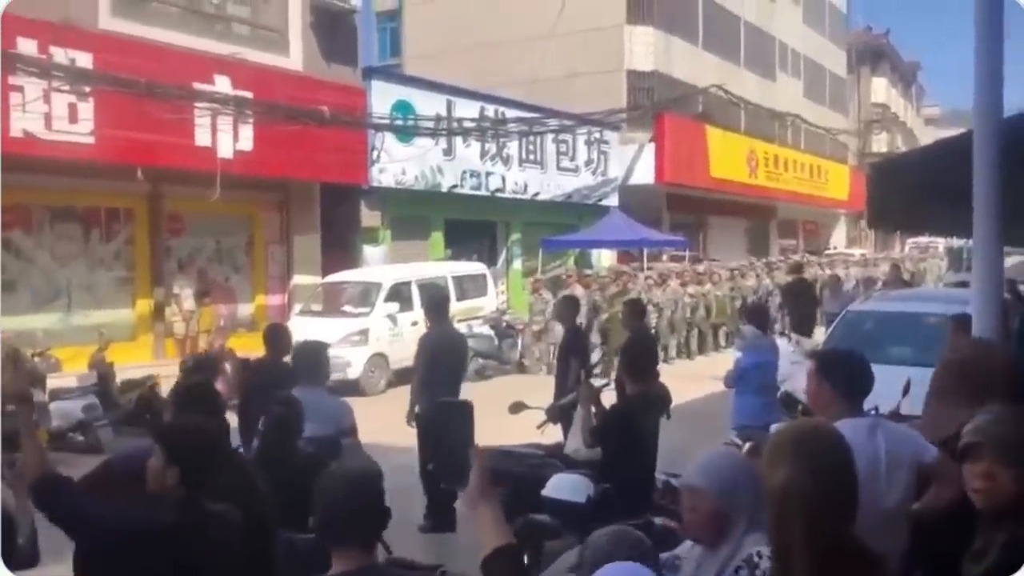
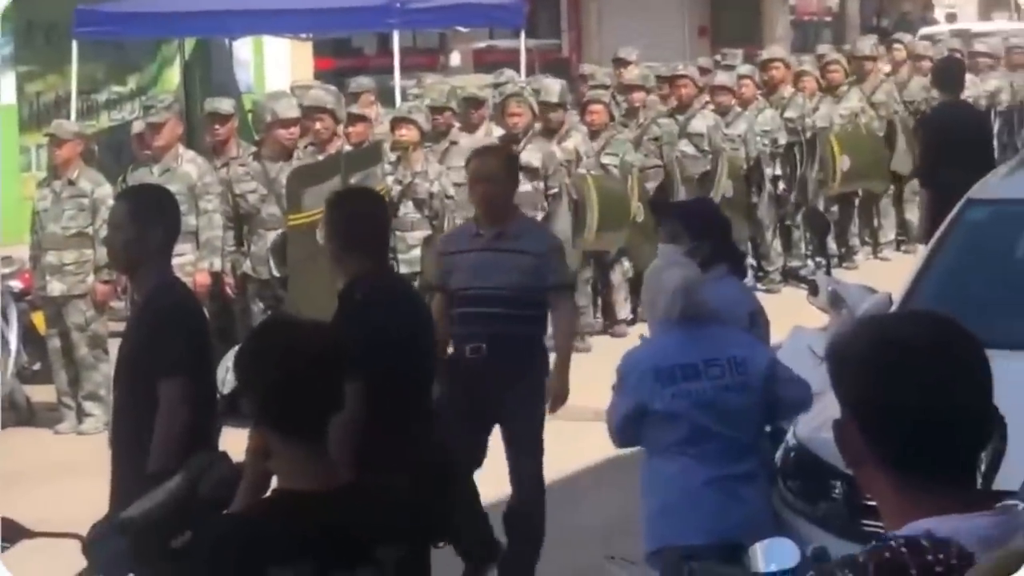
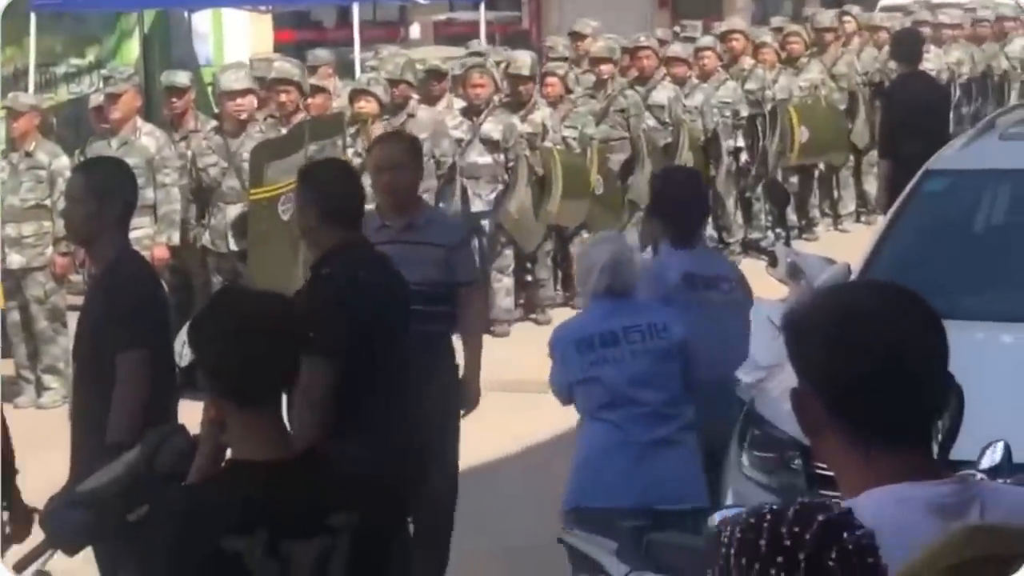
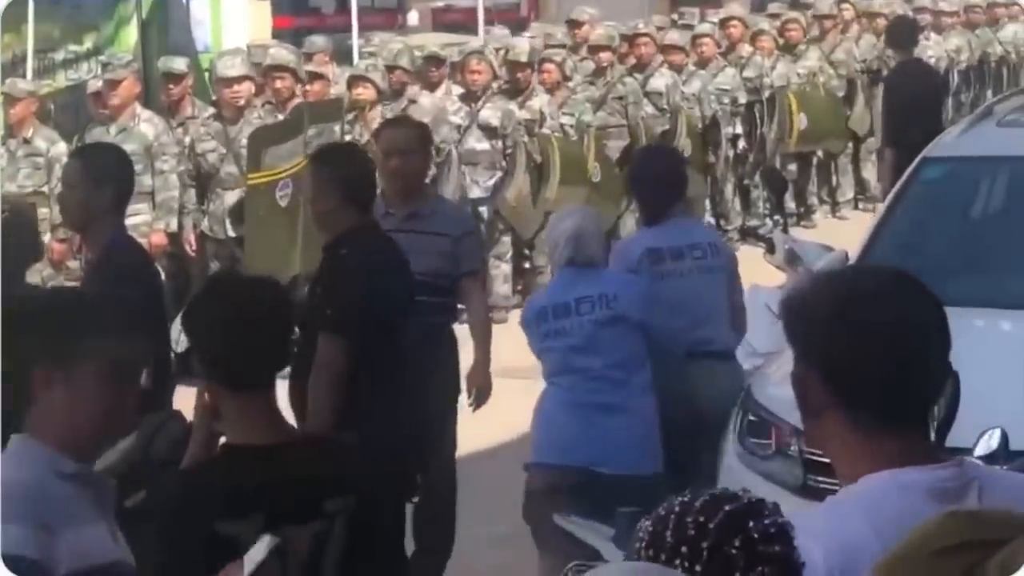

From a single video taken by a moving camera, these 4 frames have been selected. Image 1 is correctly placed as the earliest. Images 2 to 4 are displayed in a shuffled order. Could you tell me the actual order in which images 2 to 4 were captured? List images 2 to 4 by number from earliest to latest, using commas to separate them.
2, 3, 4
